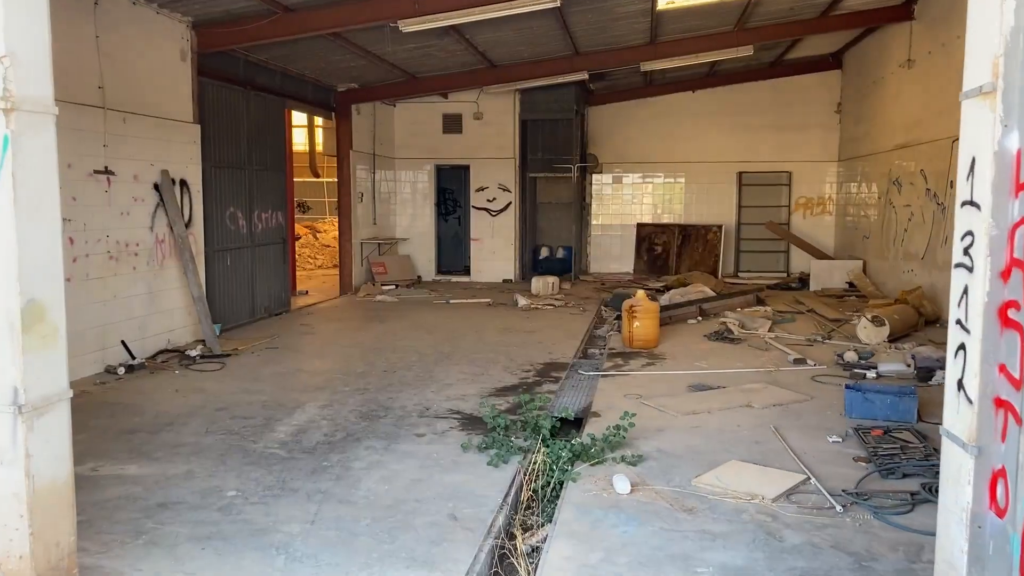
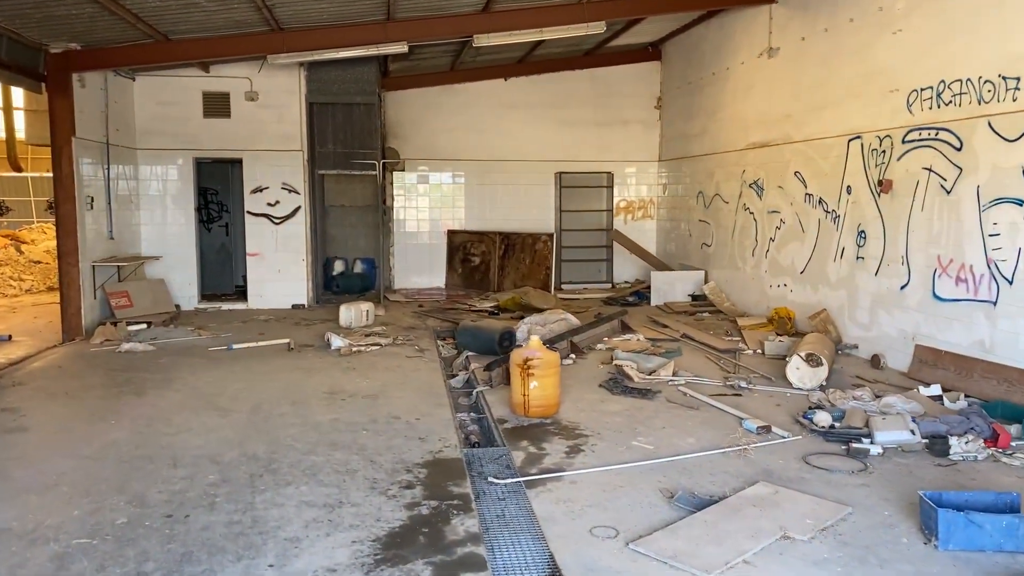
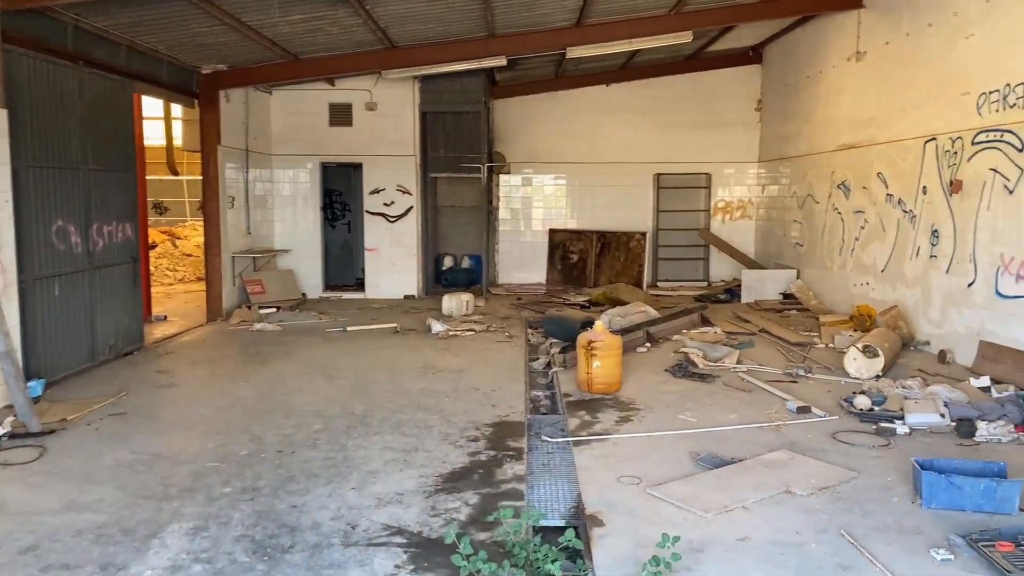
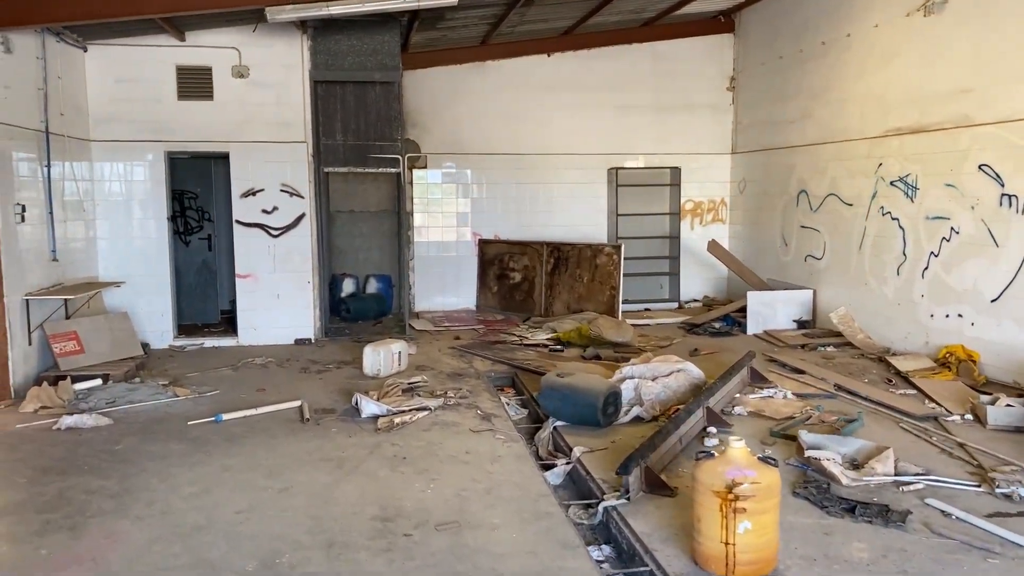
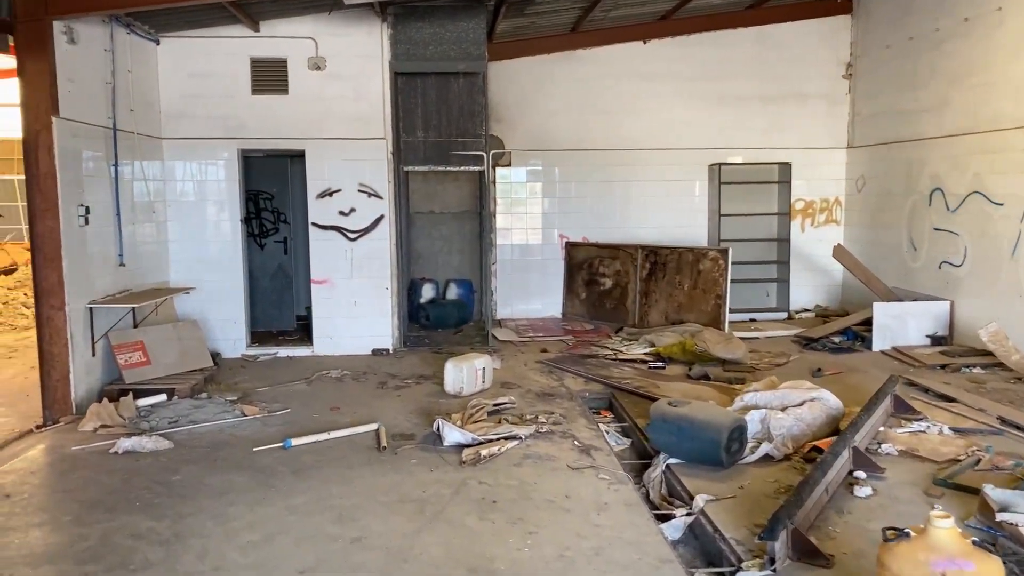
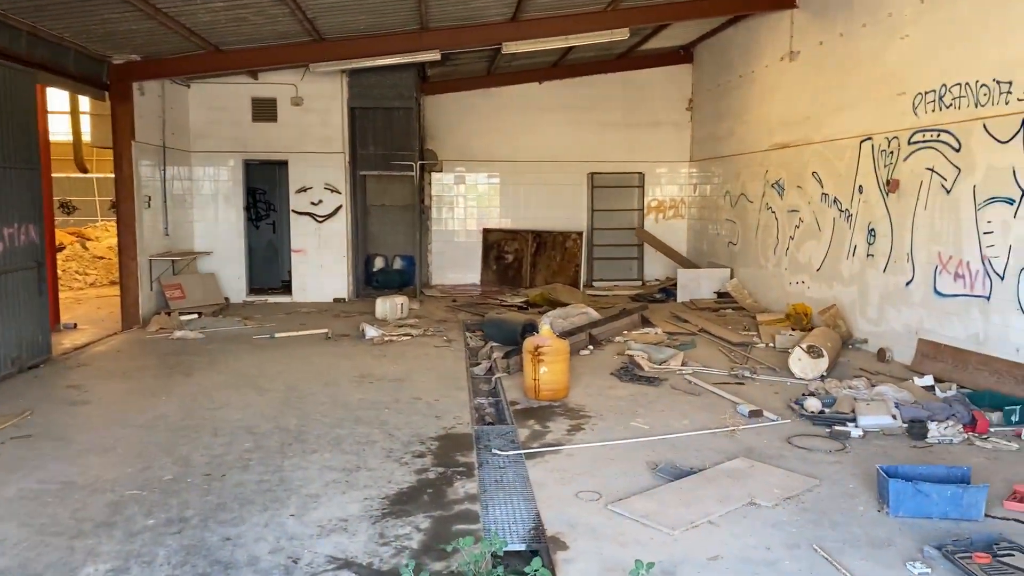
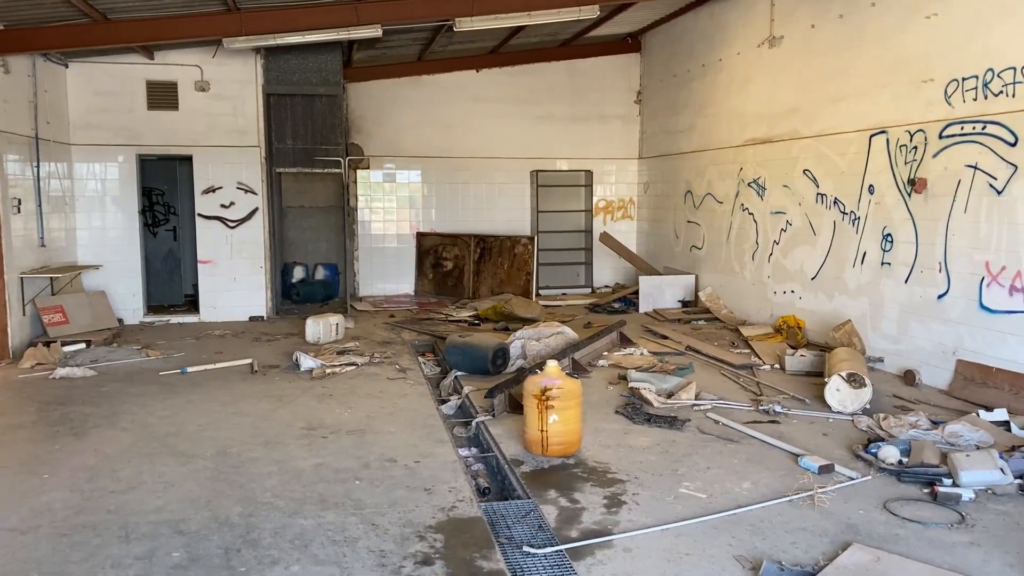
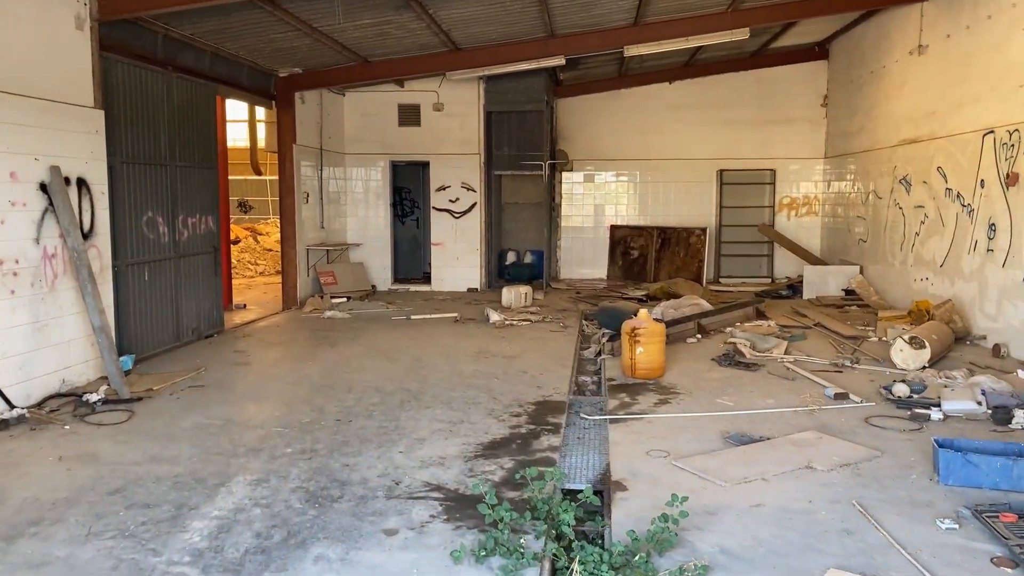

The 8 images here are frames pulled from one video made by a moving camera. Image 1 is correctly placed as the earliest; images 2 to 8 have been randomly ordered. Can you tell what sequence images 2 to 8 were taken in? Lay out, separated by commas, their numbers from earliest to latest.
8, 3, 6, 2, 7, 4, 5
